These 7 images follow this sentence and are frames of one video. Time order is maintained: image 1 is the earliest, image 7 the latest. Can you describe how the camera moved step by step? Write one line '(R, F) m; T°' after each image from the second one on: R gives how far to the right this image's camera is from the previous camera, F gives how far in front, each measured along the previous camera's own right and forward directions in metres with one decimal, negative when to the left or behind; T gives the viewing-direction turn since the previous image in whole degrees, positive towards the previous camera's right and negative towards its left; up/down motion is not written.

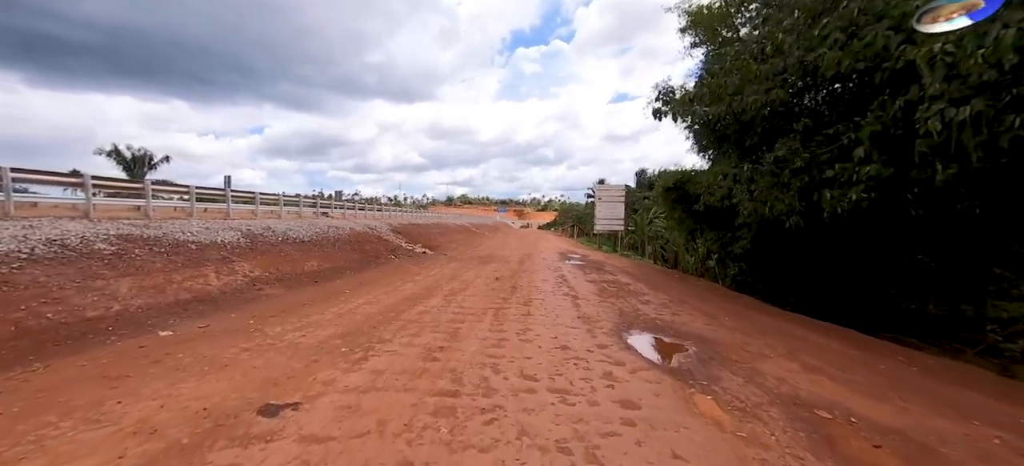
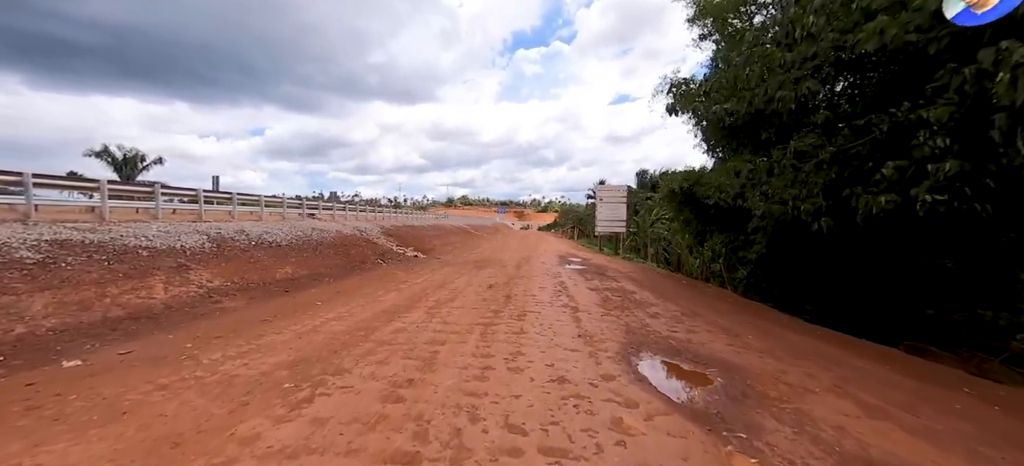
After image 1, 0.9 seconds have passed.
(+0.1, +0.8) m; 0°
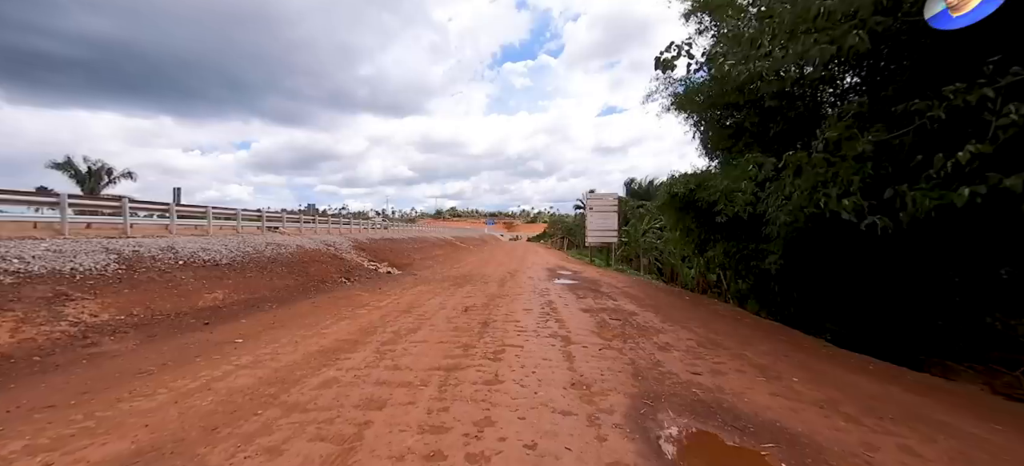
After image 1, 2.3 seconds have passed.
(+0.2, +1.2) m; +2°
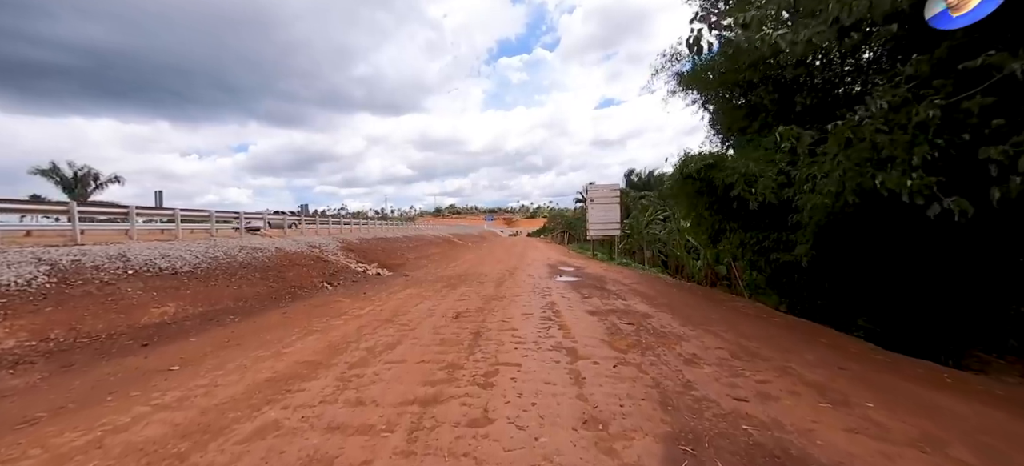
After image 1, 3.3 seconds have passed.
(+0.1, +0.9) m; 0°
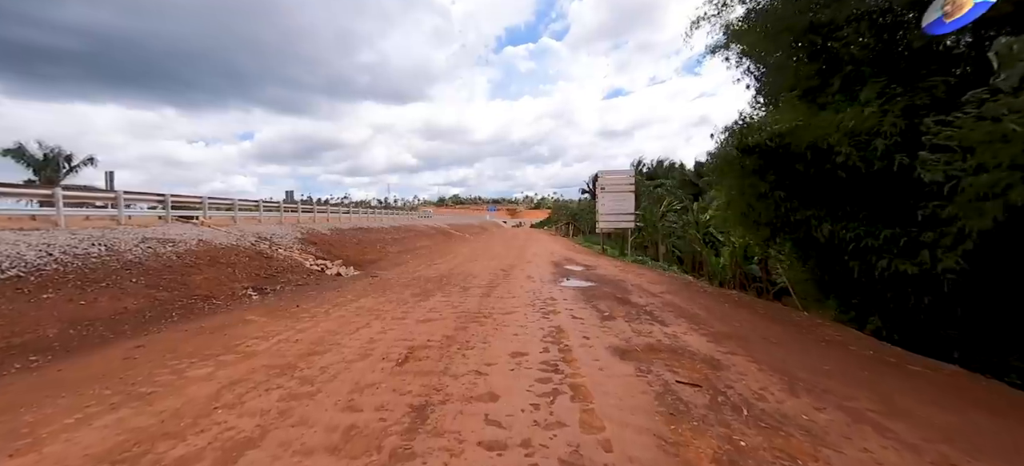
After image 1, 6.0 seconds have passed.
(+0.2, +2.5) m; -1°
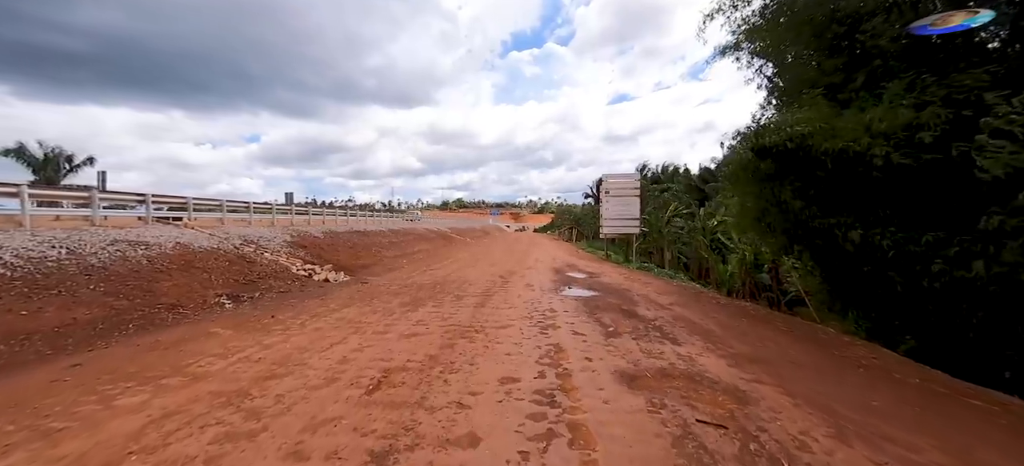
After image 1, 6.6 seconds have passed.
(+0.1, +0.6) m; -1°
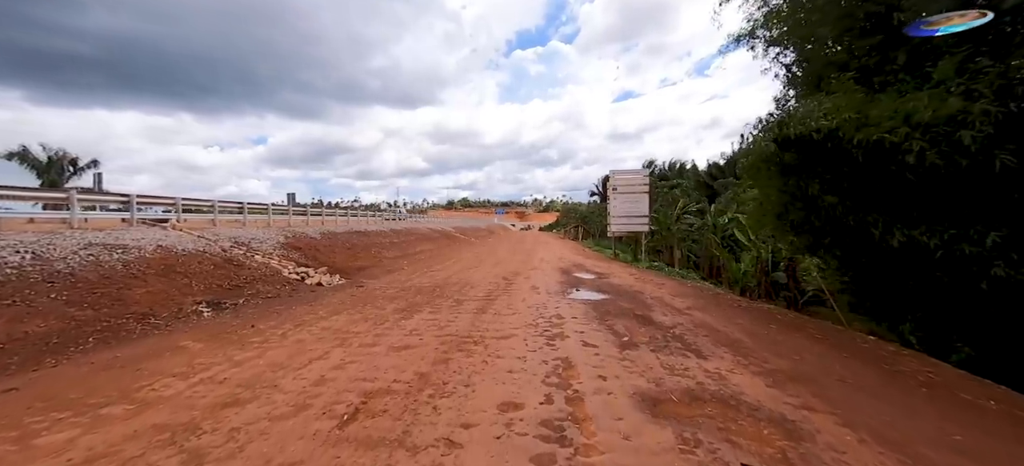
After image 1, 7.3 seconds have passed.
(0.0, +0.6) m; -1°
